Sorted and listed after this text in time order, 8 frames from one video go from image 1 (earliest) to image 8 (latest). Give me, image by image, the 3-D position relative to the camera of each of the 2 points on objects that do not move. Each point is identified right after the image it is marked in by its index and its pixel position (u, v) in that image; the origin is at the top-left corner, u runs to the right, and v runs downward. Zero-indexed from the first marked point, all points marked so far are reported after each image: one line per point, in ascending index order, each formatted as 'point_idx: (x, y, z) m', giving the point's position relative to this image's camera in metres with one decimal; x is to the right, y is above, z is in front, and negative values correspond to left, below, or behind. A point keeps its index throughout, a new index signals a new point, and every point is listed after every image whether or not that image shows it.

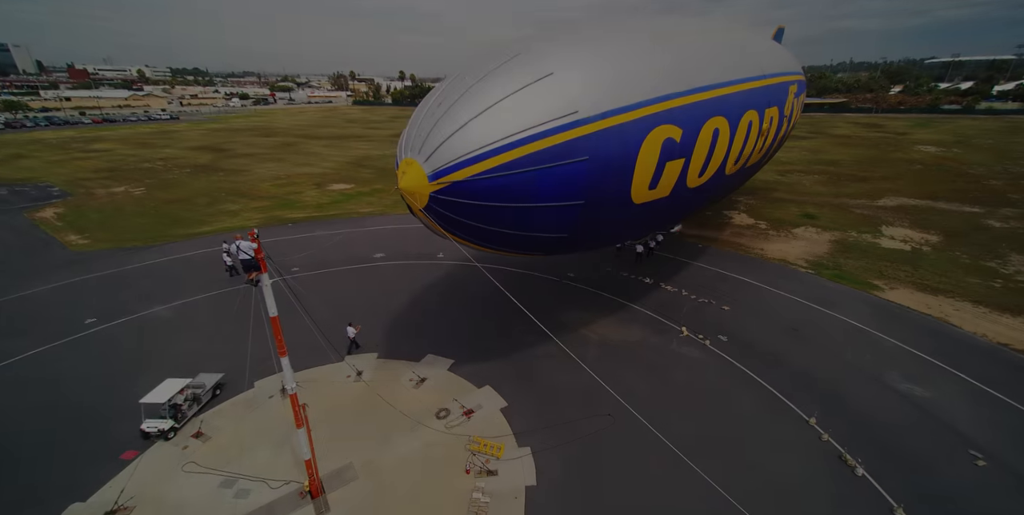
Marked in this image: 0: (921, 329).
0: (+16.8, -2.9, +16.1) m
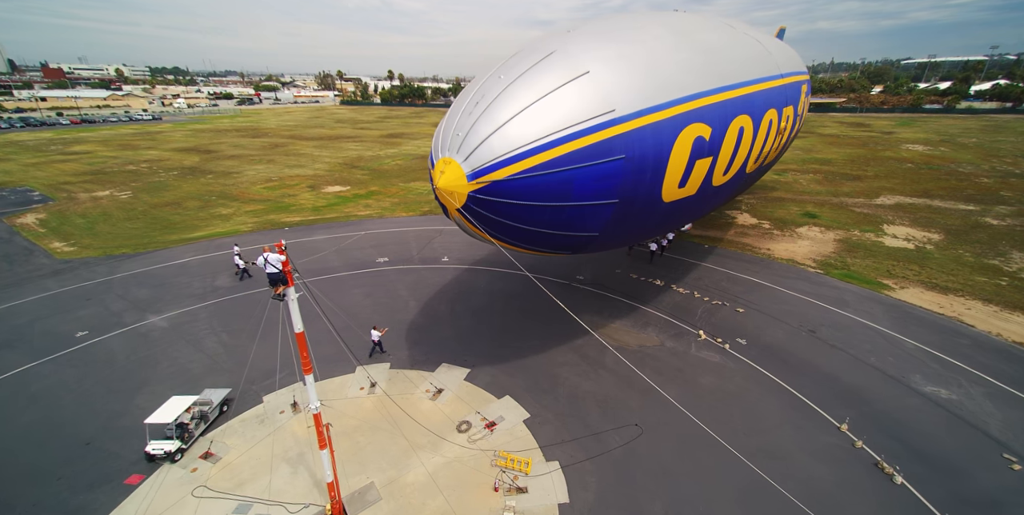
0: (+17.5, -2.9, +16.1) m
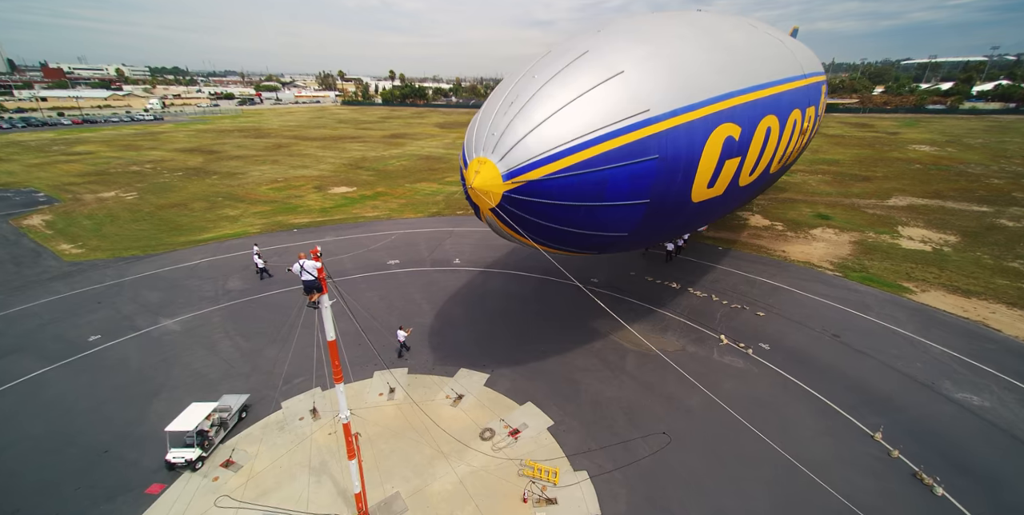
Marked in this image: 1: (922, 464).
0: (+18.3, -3.0, +15.8) m
1: (+11.2, -5.6, +10.5) m
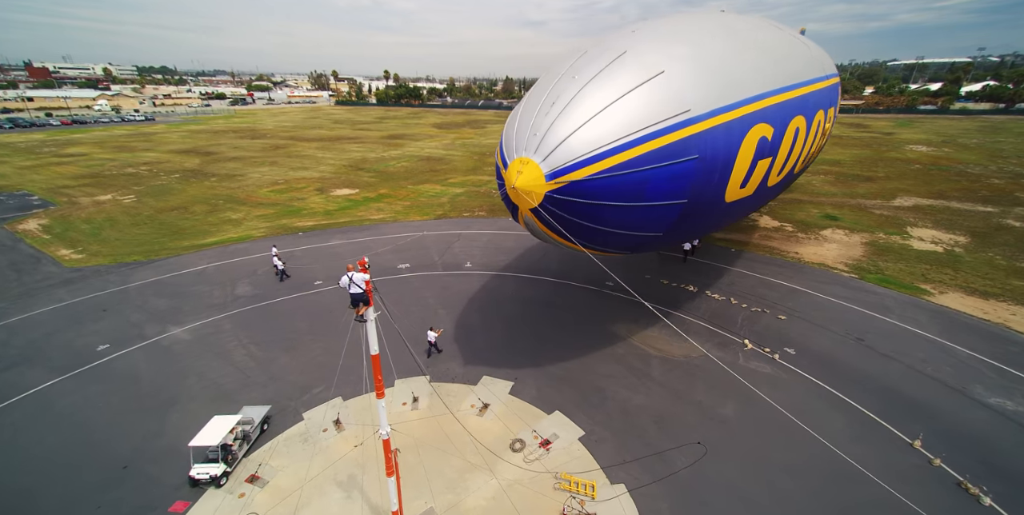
0: (+19.2, -3.1, +15.8) m
1: (+12.2, -5.8, +10.4) m
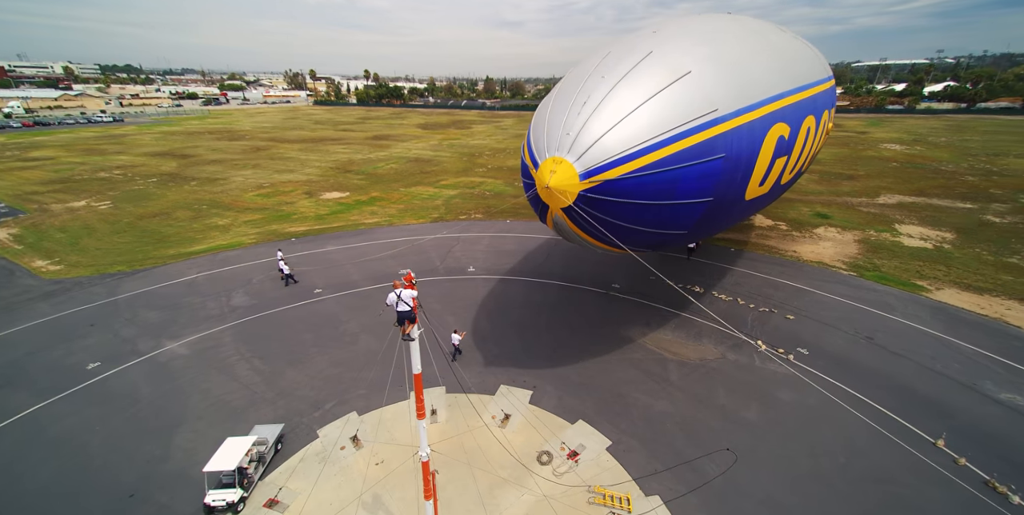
0: (+19.8, -3.0, +16.3) m
1: (+13.1, -5.8, +10.6) m
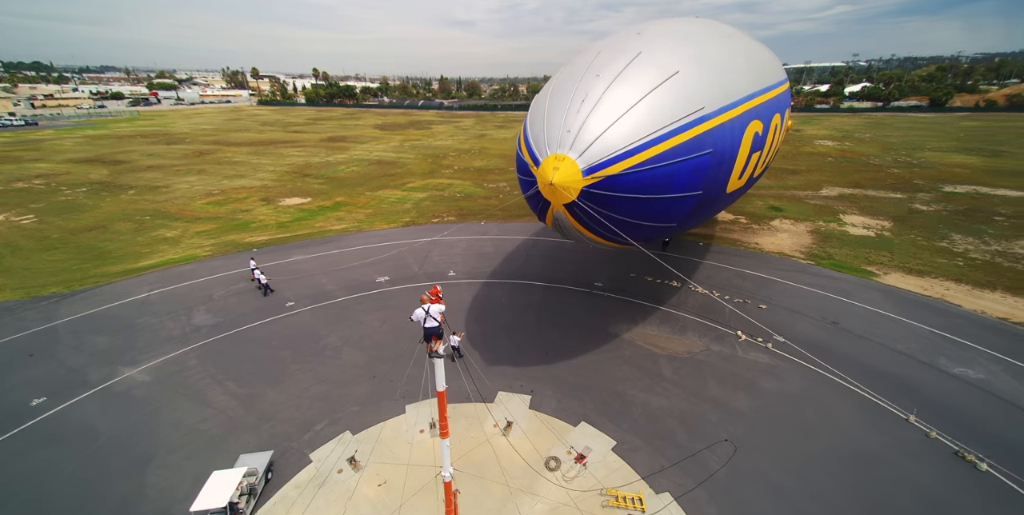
0: (+19.3, -2.3, +18.1) m
1: (+13.3, -5.4, +11.7) m
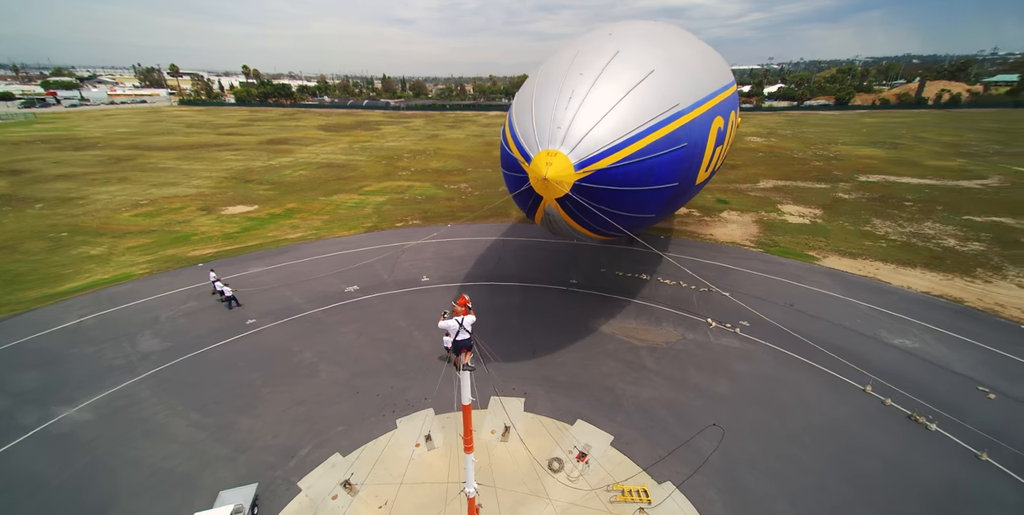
0: (+18.3, -1.5, +20.2) m
1: (+13.2, -4.8, +13.2) m
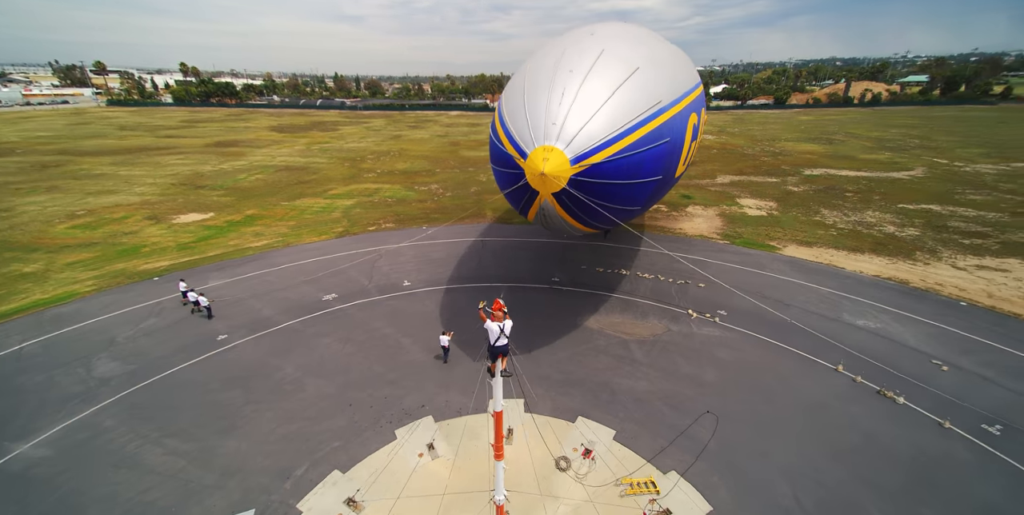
0: (+17.5, -0.9, +21.8) m
1: (+13.2, -4.4, +14.4) m
